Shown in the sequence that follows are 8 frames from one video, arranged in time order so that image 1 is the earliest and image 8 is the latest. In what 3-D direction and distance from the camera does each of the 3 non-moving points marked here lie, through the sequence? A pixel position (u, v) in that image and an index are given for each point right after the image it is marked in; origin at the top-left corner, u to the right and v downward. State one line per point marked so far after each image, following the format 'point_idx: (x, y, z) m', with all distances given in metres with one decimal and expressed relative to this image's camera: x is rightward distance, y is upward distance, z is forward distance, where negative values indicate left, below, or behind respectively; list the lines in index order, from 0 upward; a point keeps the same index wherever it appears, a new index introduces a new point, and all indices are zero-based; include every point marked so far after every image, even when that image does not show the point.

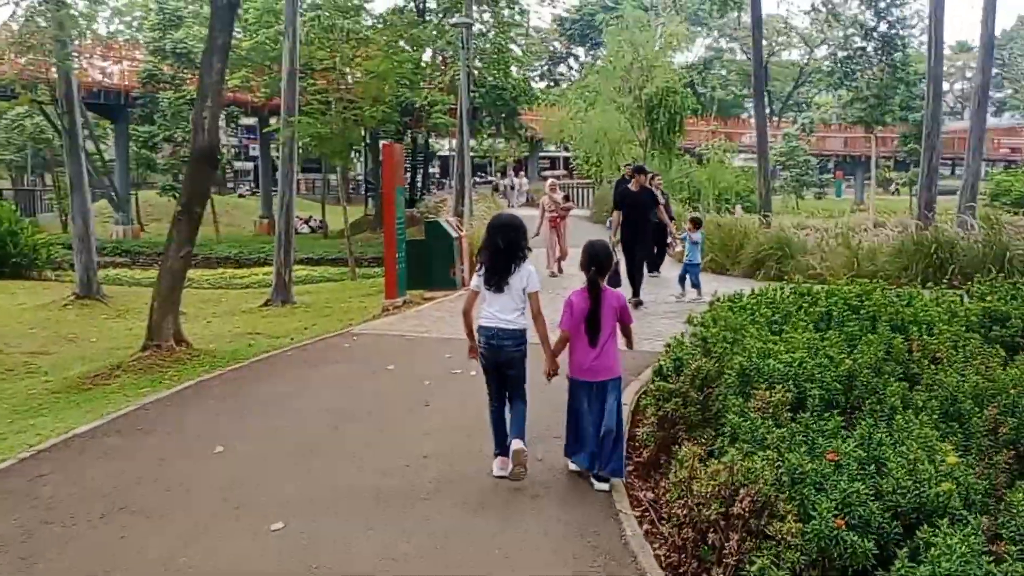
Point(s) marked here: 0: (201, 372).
0: (-3.9, -1.0, +12.0) m
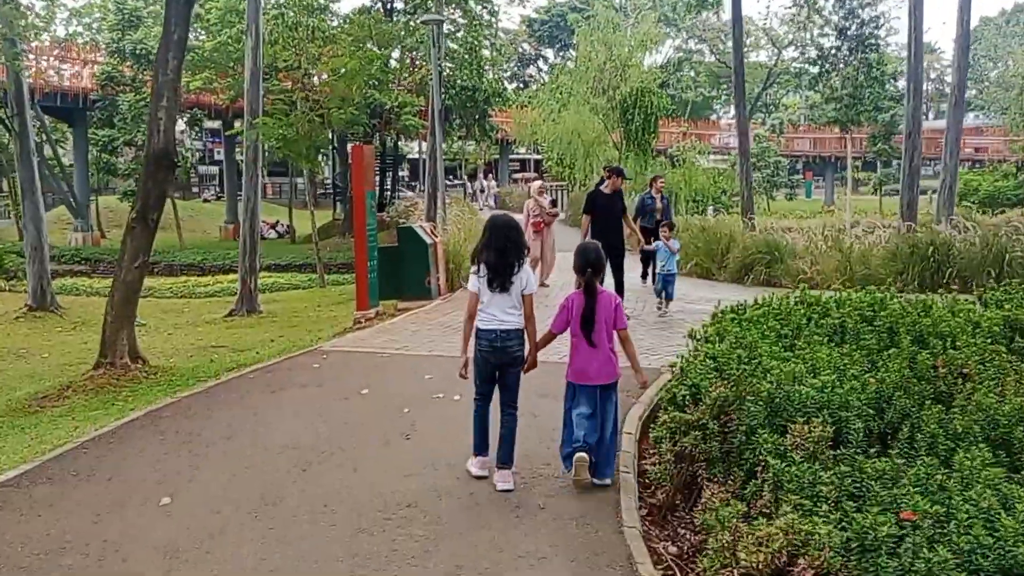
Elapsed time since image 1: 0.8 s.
0: (-4.1, -1.2, +11.2) m
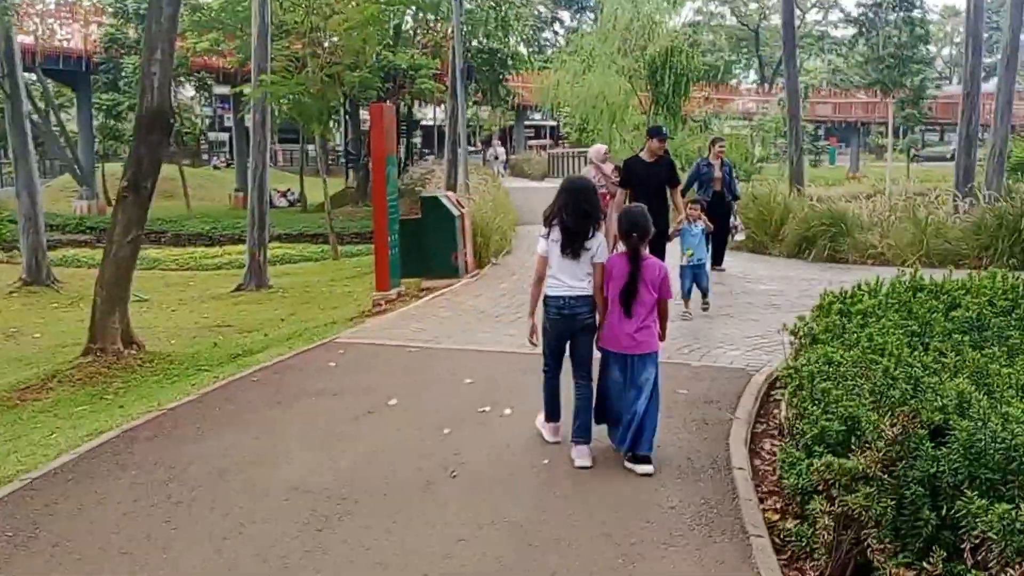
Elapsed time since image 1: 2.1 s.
0: (-3.7, -1.0, +9.9) m
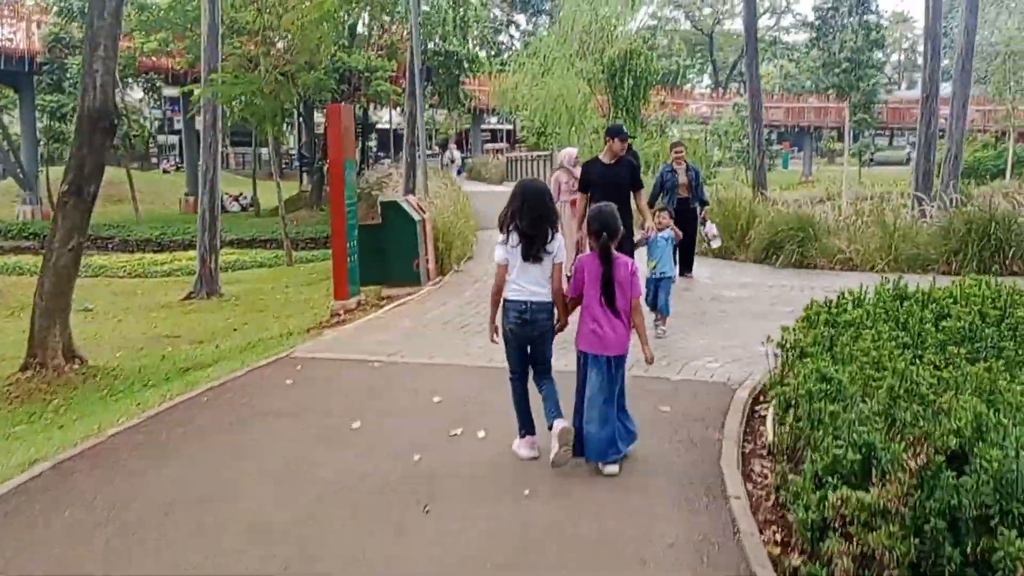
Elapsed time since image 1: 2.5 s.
0: (-4.0, -1.1, +9.3) m
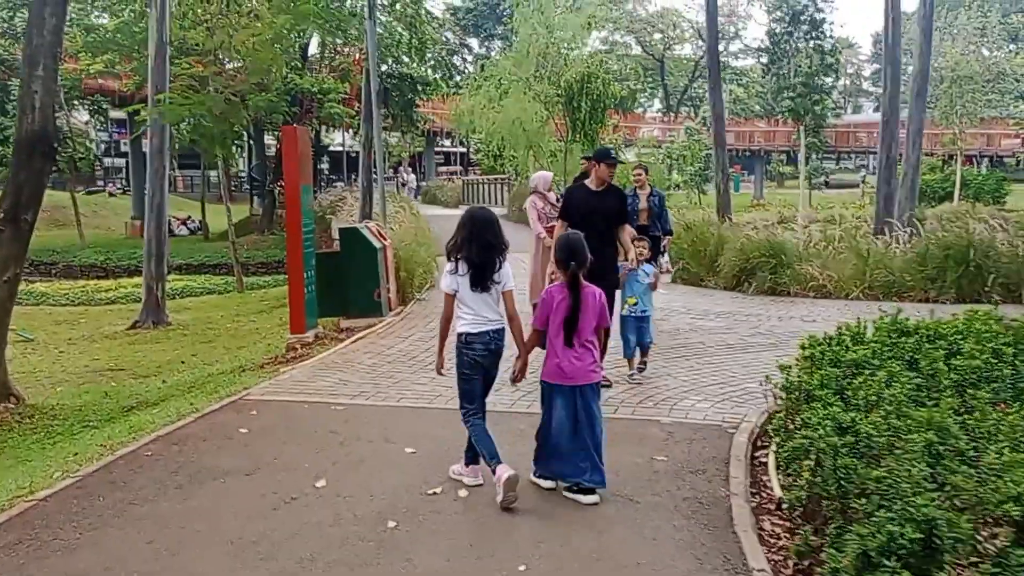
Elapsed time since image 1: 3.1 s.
0: (-4.3, -1.4, +8.6) m
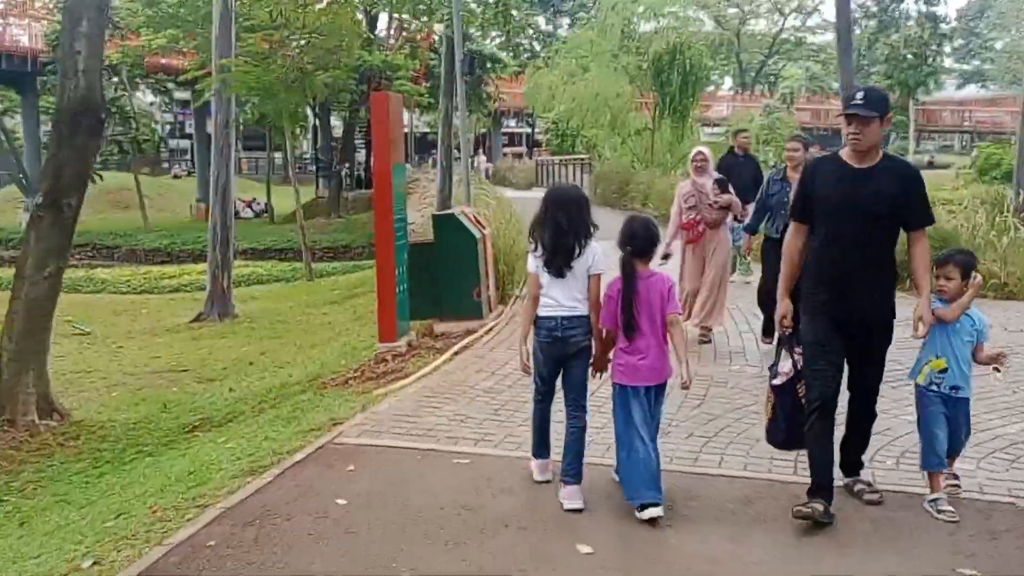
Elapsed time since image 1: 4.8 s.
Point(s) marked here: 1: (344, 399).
0: (-3.2, -1.4, +7.1) m
1: (-1.2, -0.8, +6.8) m
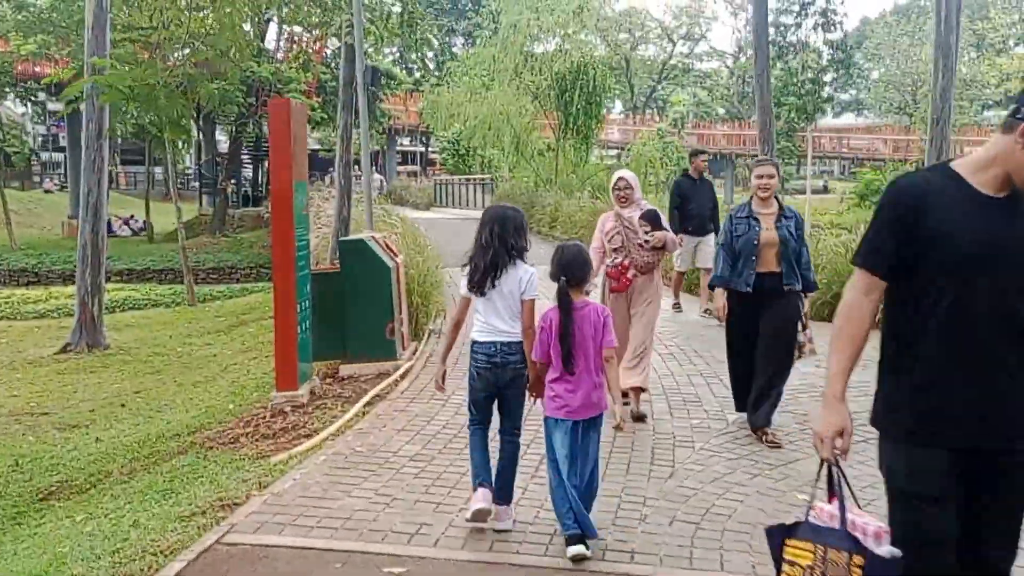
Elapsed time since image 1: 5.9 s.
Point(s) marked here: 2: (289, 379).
0: (-3.7, -1.7, +5.7) m
1: (-1.6, -1.1, +5.6) m
2: (-1.6, -0.6, +7.0) m
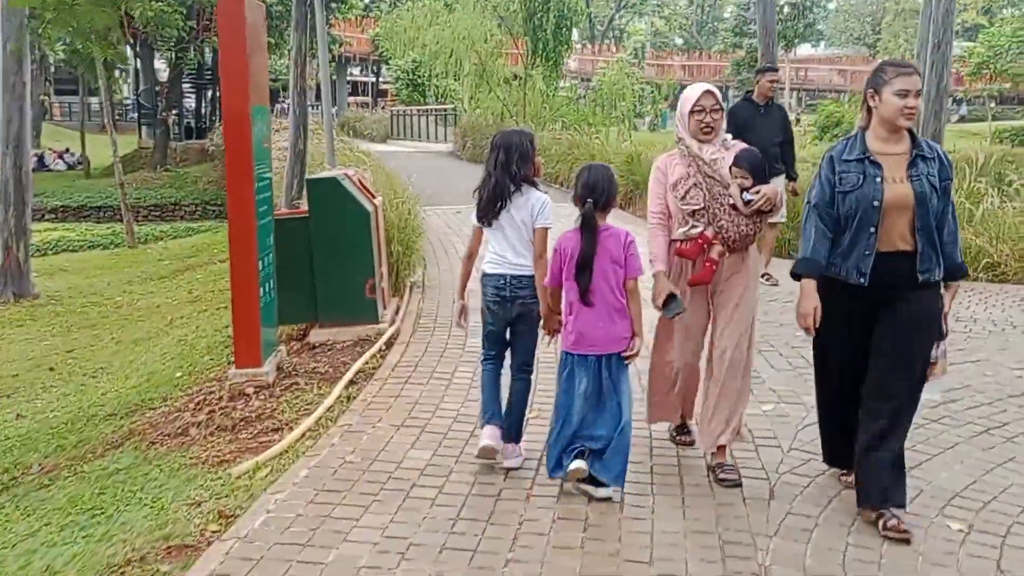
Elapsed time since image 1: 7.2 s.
0: (-3.5, -1.5, +4.3) m
1: (-1.5, -0.9, +4.3) m
2: (-1.5, -0.4, +5.6) m
